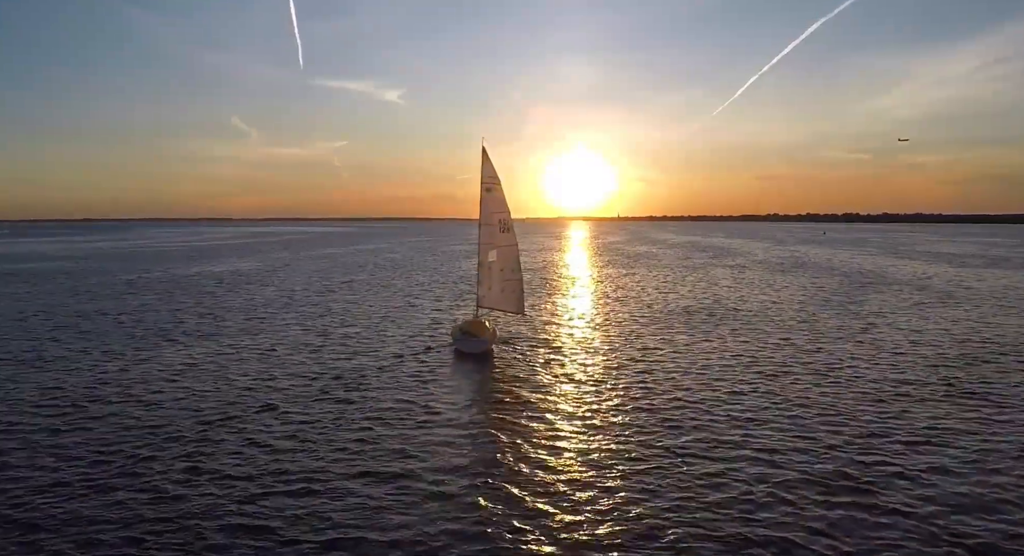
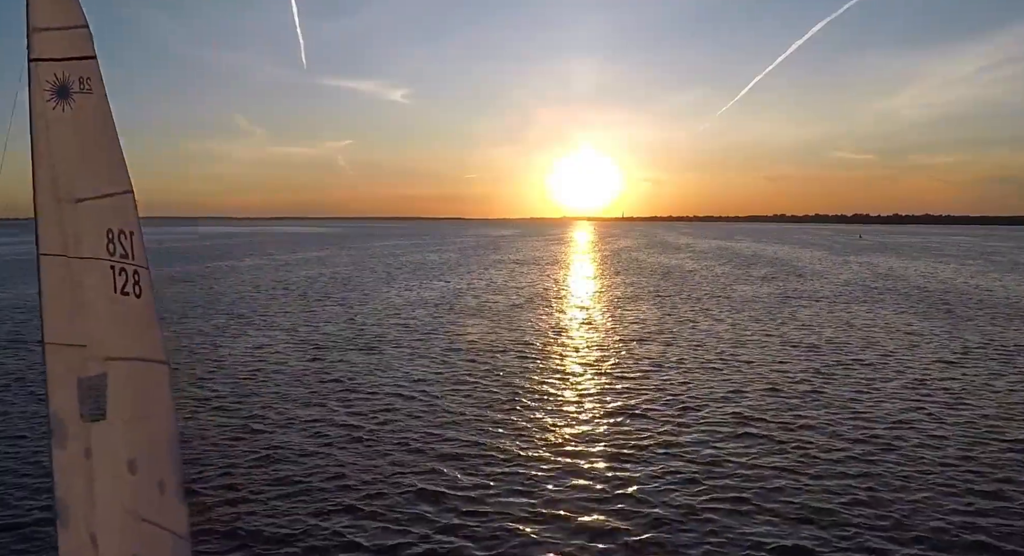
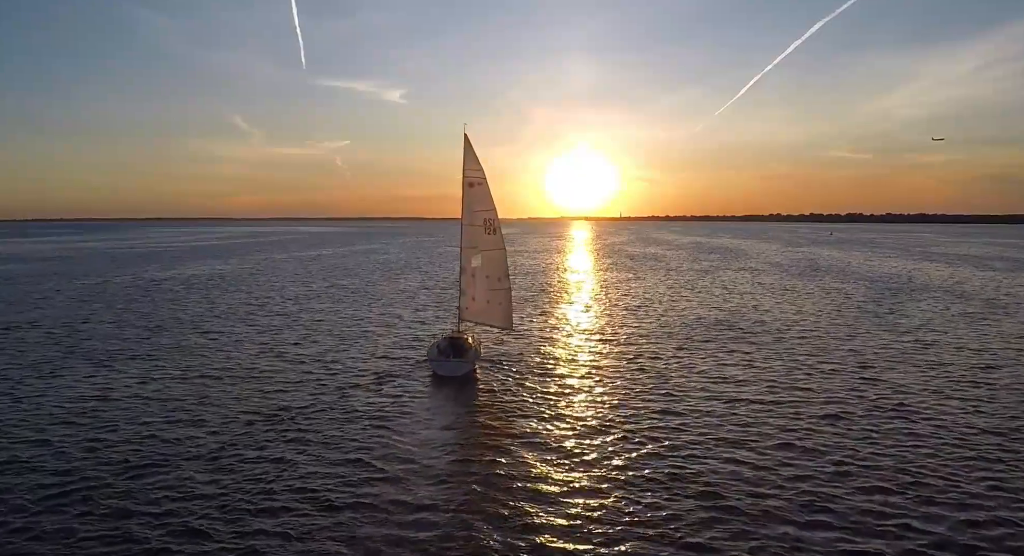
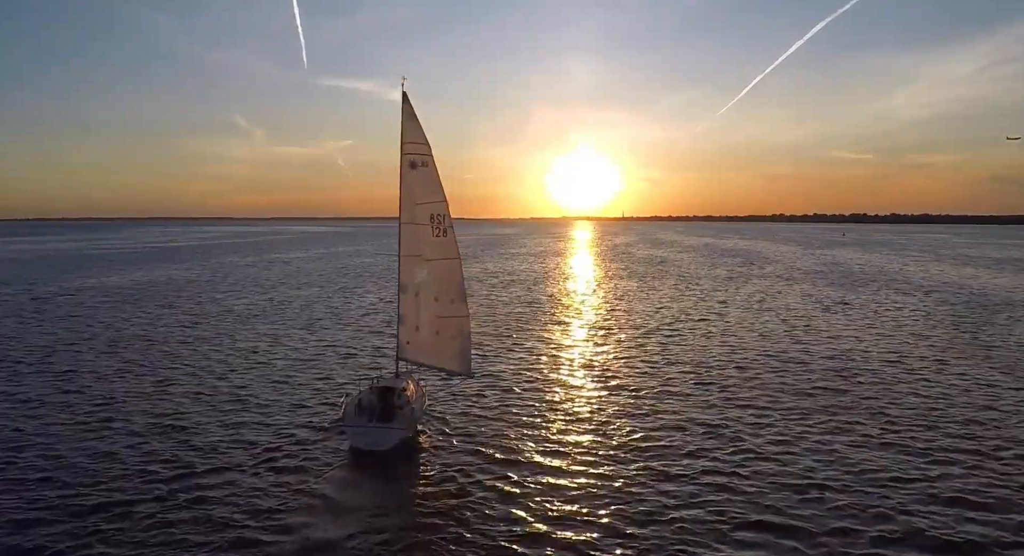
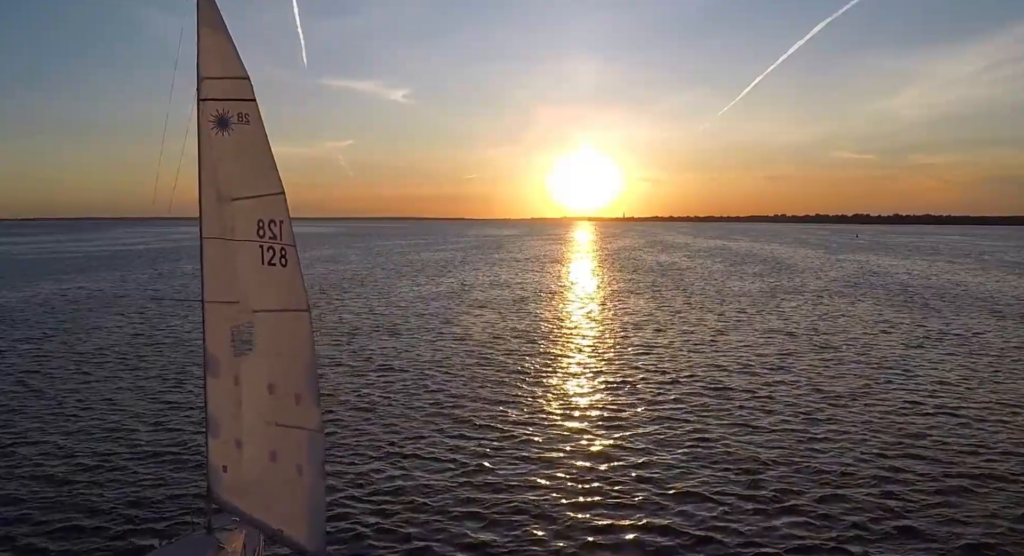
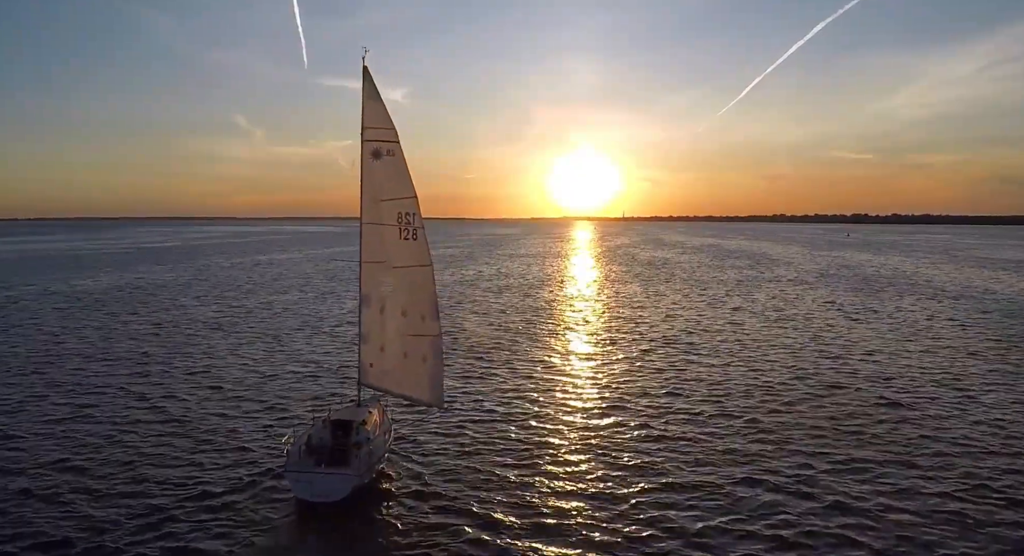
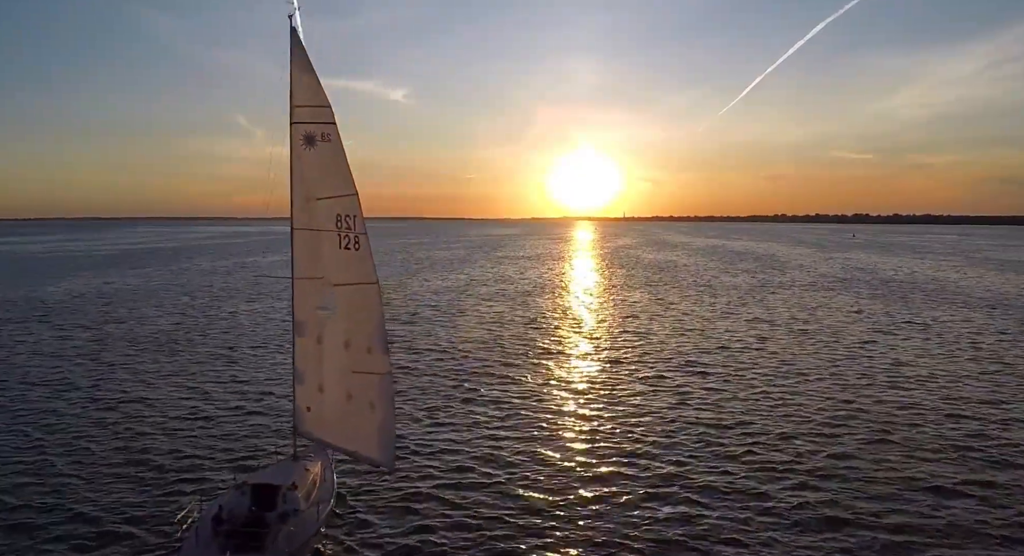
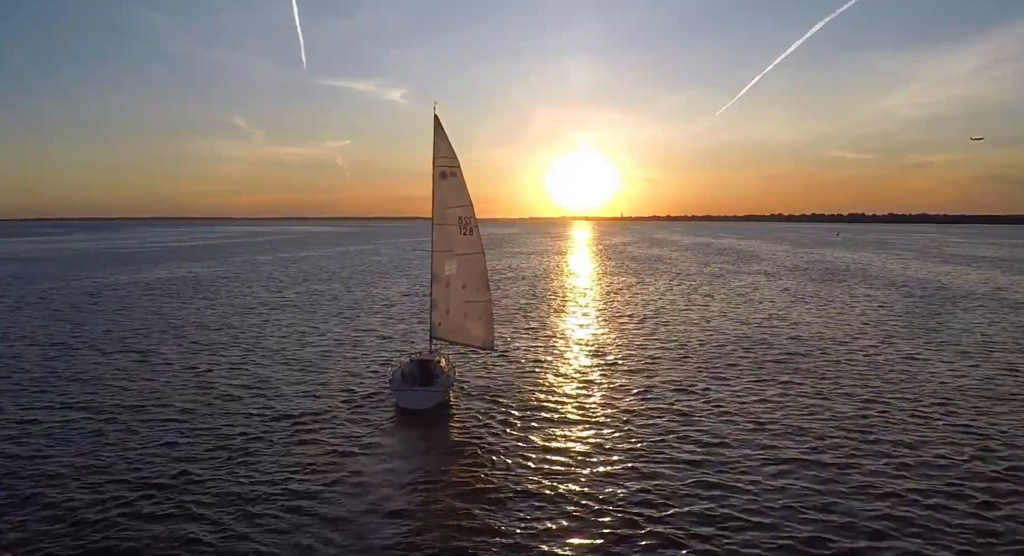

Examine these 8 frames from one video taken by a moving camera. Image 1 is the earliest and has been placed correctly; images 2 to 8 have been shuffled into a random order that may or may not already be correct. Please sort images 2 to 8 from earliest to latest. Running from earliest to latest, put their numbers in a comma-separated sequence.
3, 8, 4, 6, 7, 5, 2
